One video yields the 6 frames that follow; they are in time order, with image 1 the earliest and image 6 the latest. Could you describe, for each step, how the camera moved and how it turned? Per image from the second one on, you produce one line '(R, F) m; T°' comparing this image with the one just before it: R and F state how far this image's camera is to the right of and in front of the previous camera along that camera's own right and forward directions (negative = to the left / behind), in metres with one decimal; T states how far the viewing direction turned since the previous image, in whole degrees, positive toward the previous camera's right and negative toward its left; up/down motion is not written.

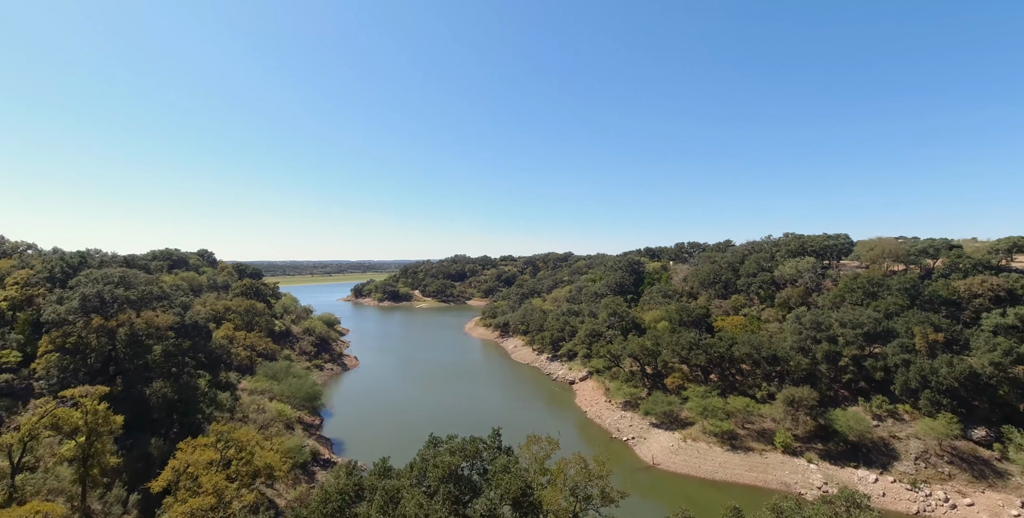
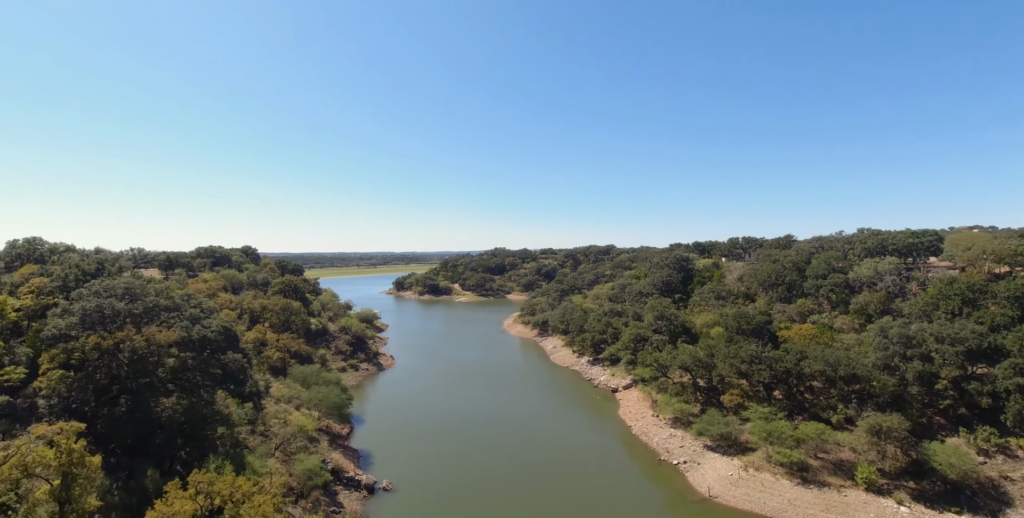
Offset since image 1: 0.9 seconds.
(+0.4, +3.7) m; -5°
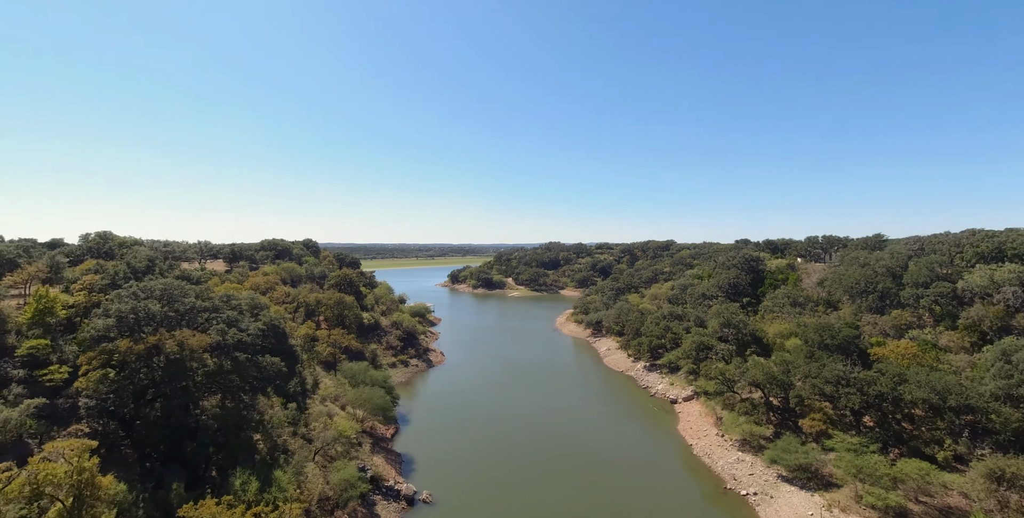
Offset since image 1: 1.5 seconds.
(+0.3, +2.8) m; -6°
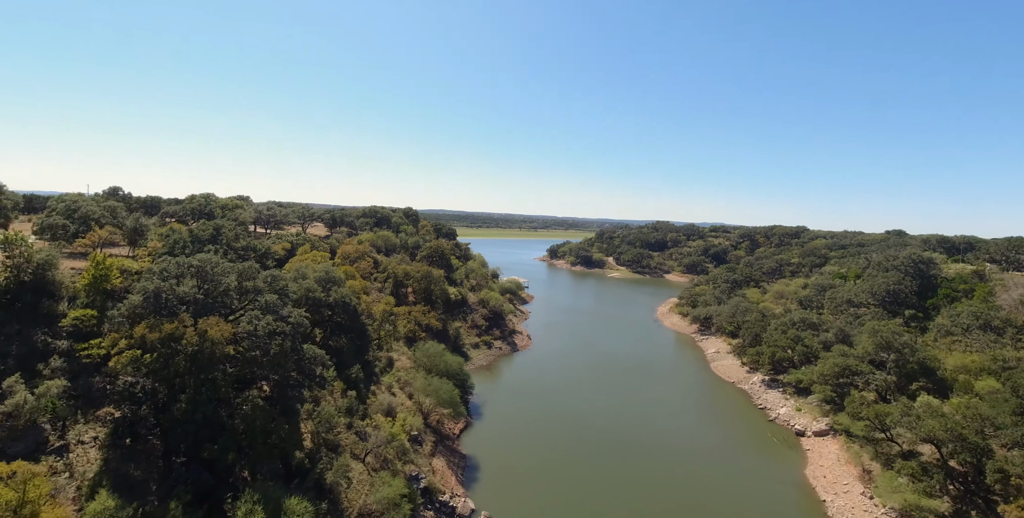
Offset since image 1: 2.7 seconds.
(+0.7, +6.4) m; -11°
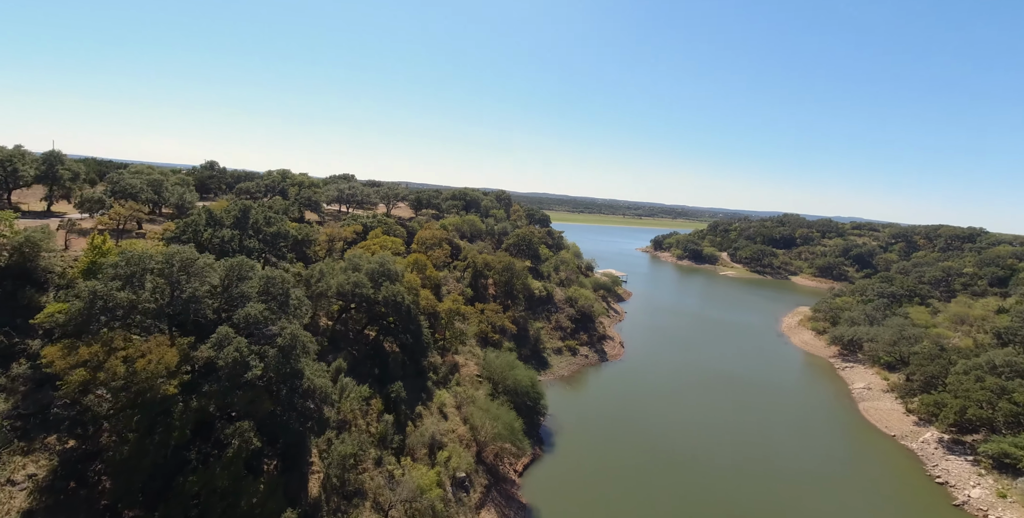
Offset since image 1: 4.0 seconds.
(+0.9, +8.5) m; -11°
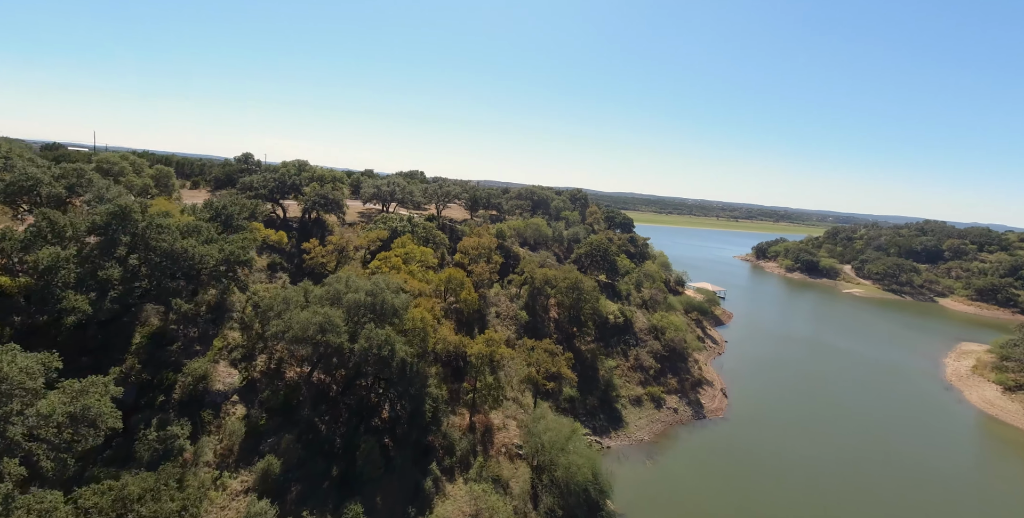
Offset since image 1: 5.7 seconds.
(+1.3, +12.9) m; -9°
